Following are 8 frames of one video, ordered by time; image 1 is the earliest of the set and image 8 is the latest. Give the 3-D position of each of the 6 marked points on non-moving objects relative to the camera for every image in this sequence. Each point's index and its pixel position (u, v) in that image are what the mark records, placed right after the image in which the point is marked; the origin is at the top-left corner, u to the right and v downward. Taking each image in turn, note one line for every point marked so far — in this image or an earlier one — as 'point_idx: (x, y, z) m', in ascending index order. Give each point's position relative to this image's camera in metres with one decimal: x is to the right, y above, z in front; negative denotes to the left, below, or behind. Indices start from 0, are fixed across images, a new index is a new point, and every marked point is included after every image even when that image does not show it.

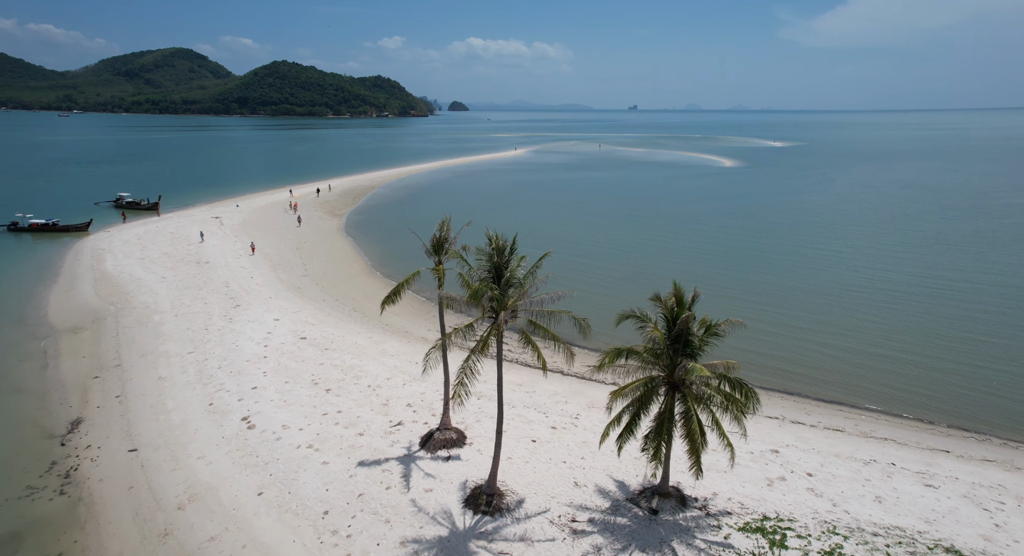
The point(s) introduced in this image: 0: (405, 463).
0: (-2.9, -5.2, +16.0) m
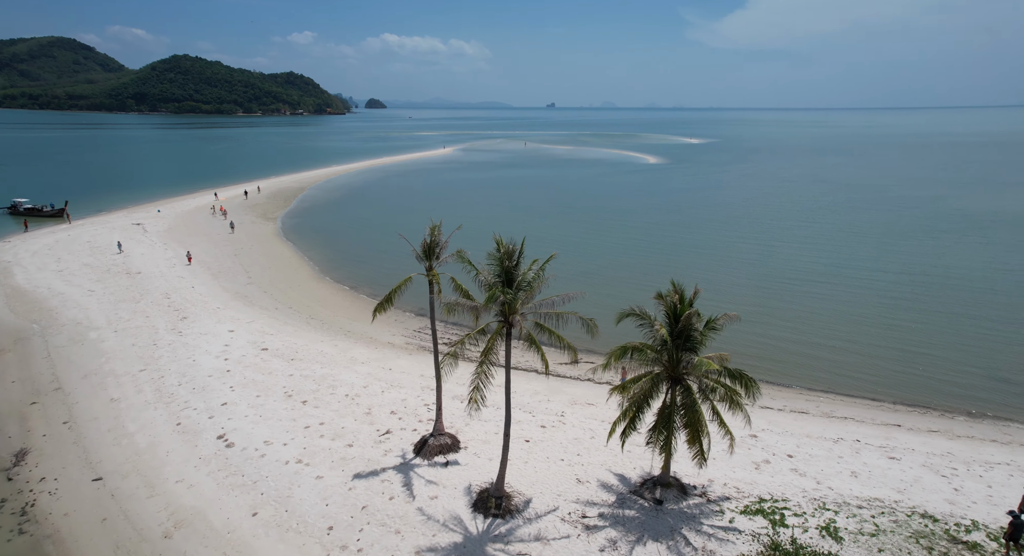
0: (-2.9, -5.3, +15.7) m
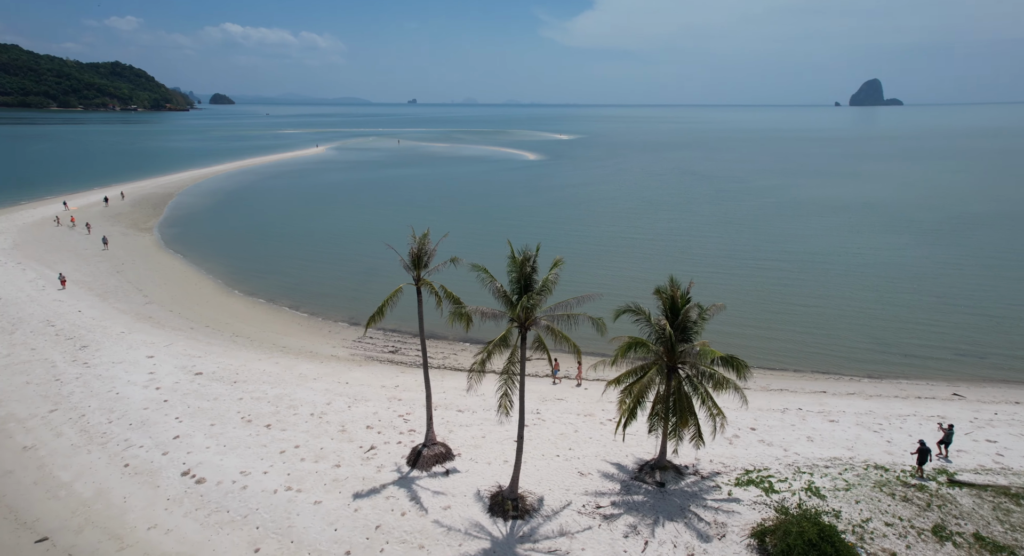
0: (-2.8, -5.6, +15.4) m
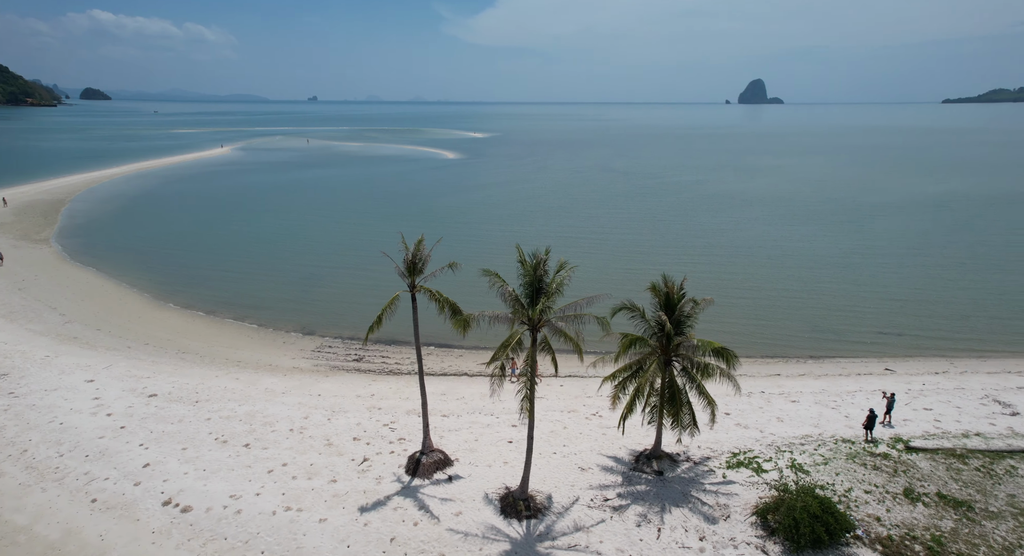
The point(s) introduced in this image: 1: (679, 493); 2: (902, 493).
0: (-2.6, -5.8, +15.2) m
1: (+4.4, -5.7, +15.1) m
2: (+10.1, -5.6, +14.9) m
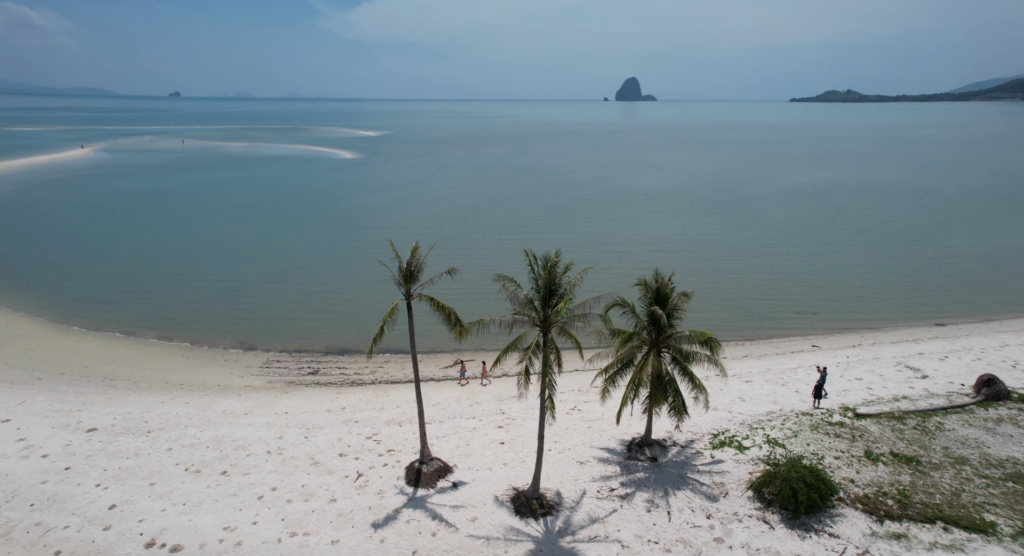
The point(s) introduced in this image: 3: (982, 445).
0: (-2.4, -6.0, +15.0) m
1: (+4.6, -5.6, +16.1) m
2: (+10.3, -5.2, +16.7) m
3: (+14.7, -5.2, +17.9) m
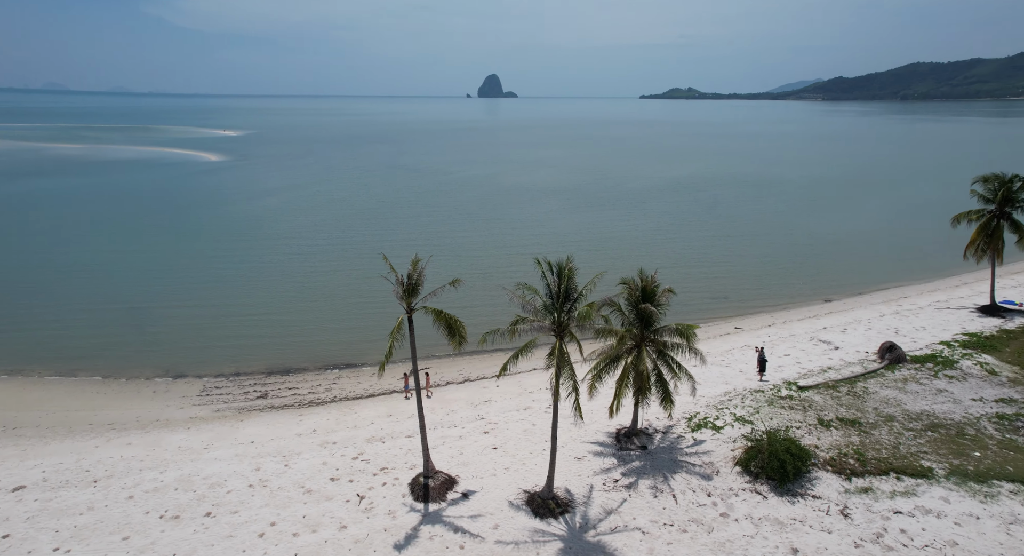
0: (-1.9, -6.3, +14.9) m
1: (+4.7, -5.5, +17.3) m
2: (+10.1, -4.8, +19.0) m
3: (+14.2, -4.5, +20.9) m
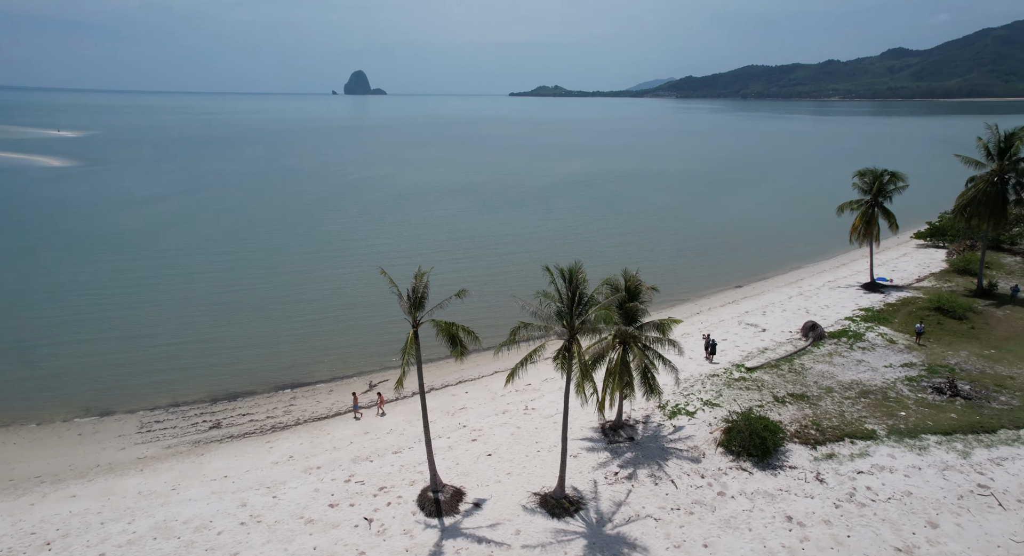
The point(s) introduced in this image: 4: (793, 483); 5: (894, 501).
0: (-1.4, -6.6, +14.8) m
1: (+4.7, -5.5, +18.4) m
2: (+9.6, -4.5, +21.0) m
3: (+13.2, -4.0, +23.7) m
4: (+8.1, -5.9, +16.6) m
5: (+10.7, -6.3, +16.1) m
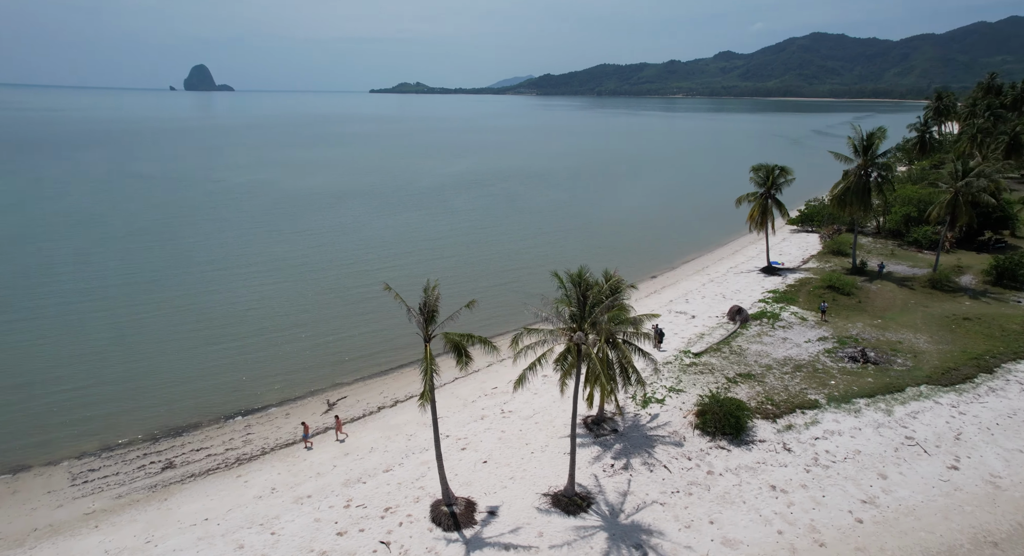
0: (-0.7, -7.0, +14.9) m
1: (+4.4, -5.4, +19.5) m
2: (+8.7, -4.1, +23.1) m
3: (+11.7, -3.5, +26.4) m
4: (+8.2, -5.7, +18.5) m
5: (+10.9, -5.9, +18.5) m
